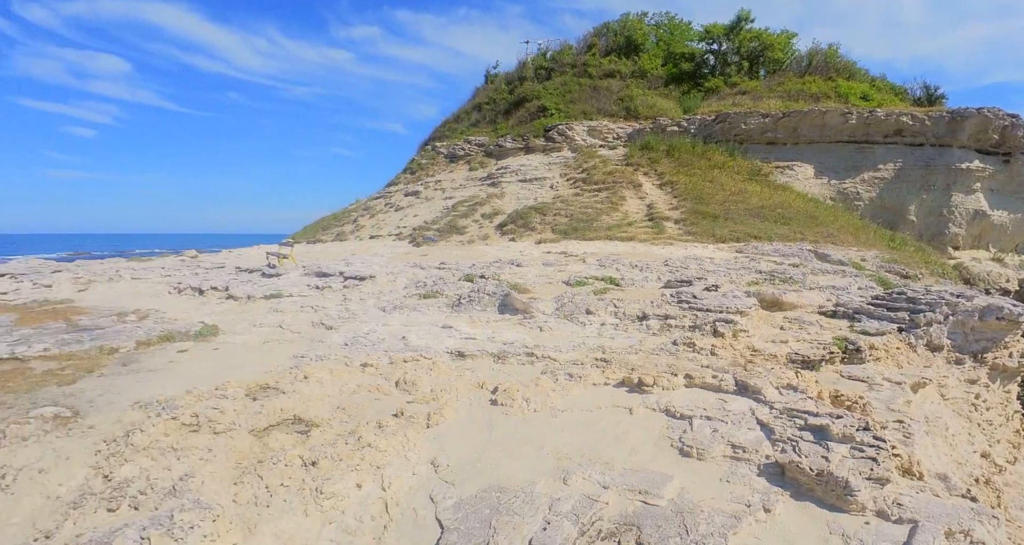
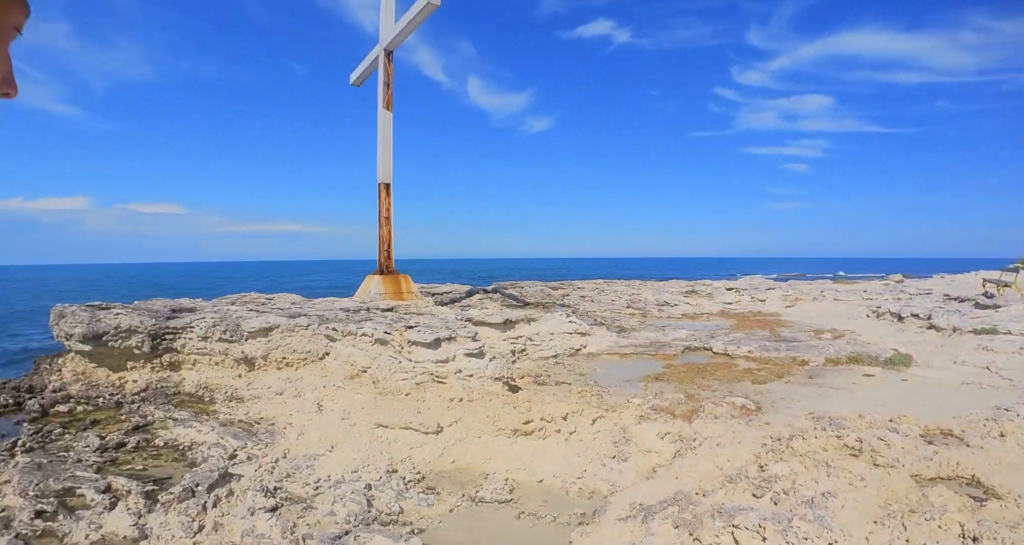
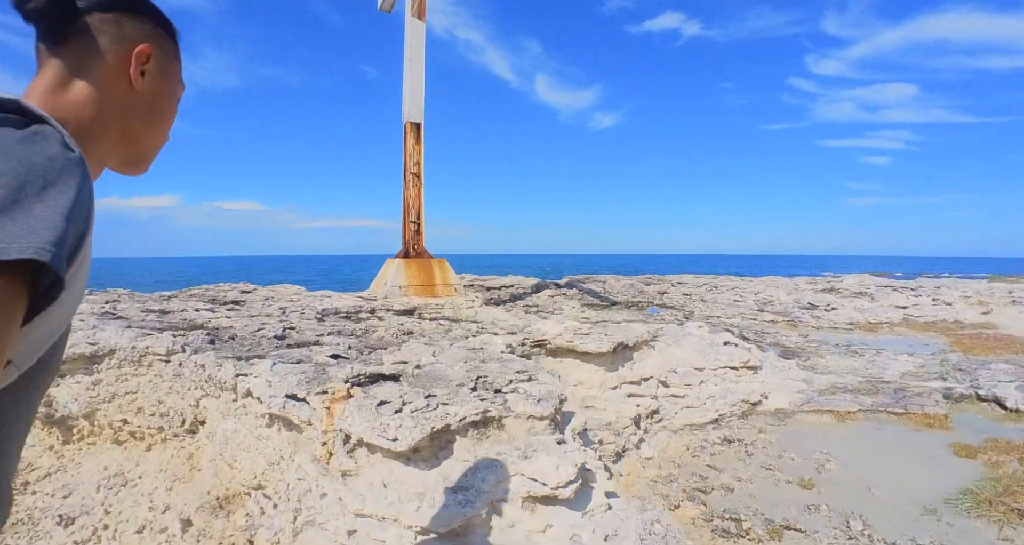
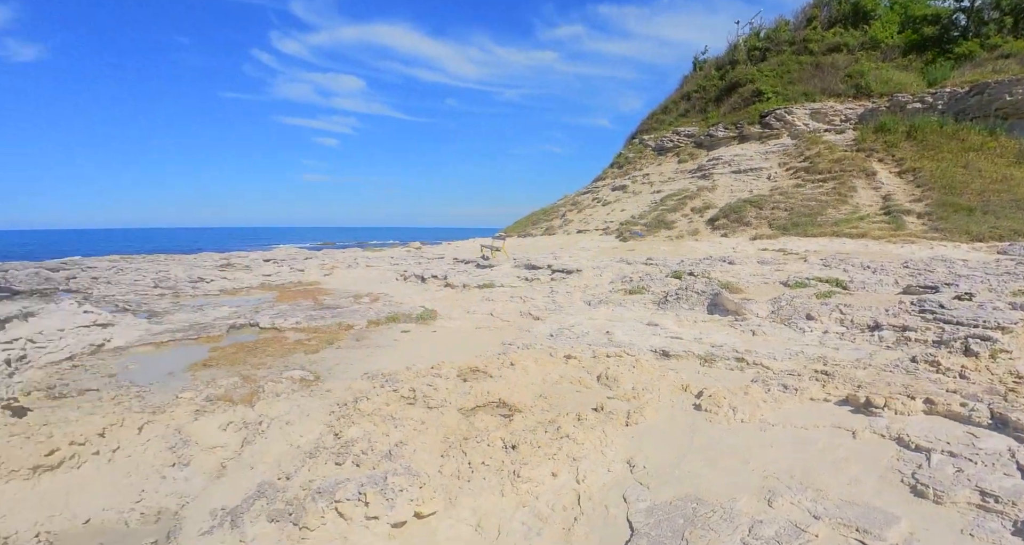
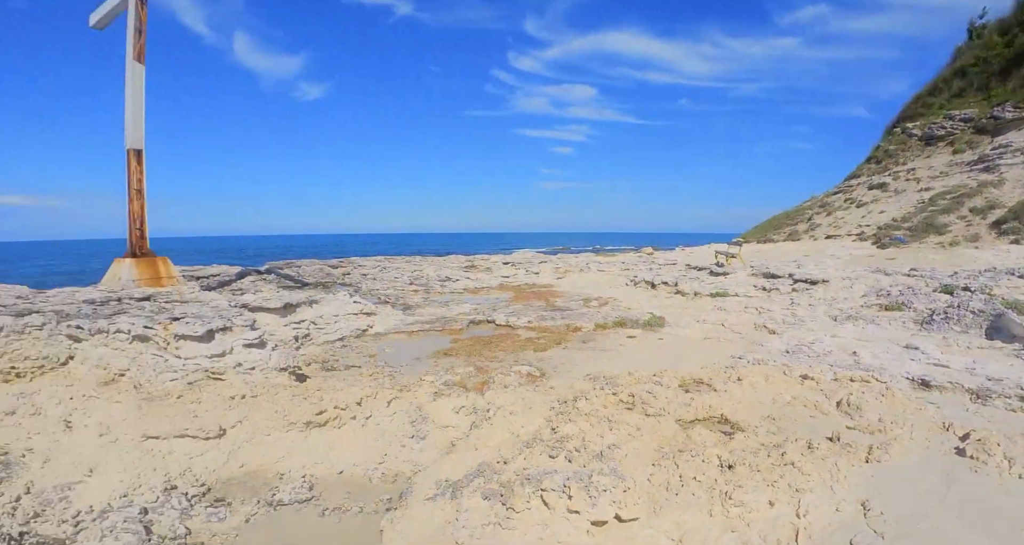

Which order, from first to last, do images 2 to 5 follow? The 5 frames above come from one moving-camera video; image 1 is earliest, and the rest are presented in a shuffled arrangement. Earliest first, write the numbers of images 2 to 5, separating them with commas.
4, 5, 2, 3
